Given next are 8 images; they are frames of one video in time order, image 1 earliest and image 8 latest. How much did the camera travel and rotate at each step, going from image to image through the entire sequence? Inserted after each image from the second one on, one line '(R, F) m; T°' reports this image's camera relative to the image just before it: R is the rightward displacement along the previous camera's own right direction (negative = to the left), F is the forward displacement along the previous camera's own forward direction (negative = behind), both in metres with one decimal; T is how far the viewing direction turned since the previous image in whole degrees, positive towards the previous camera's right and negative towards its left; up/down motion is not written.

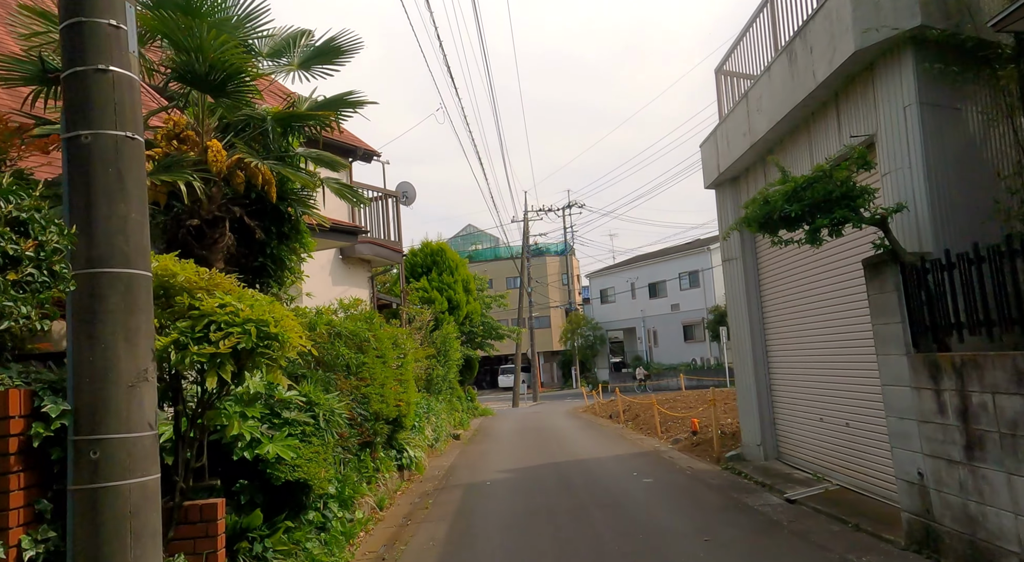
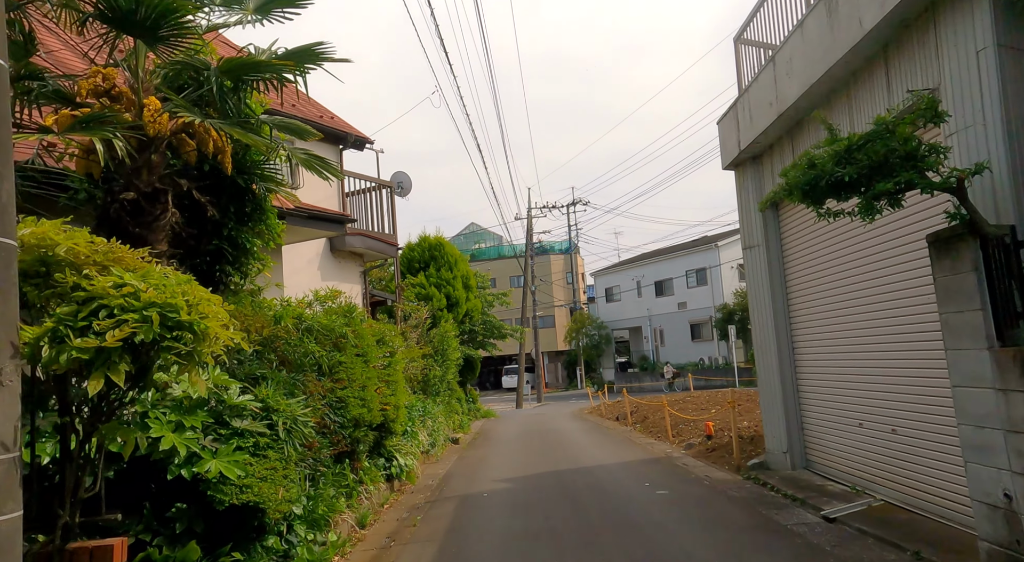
(+0.1, +1.0) m; 0°
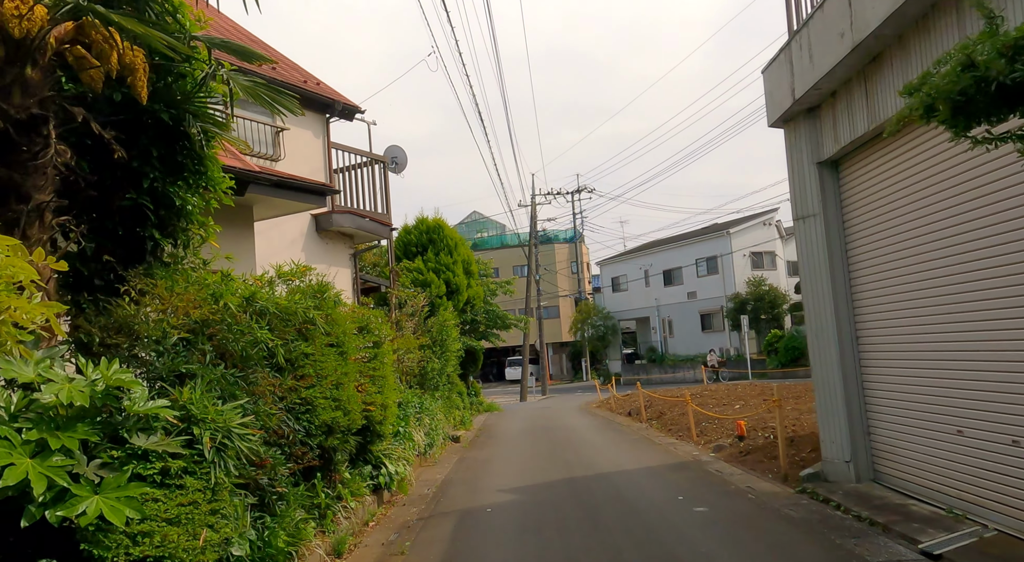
(-0.1, +1.5) m; 0°
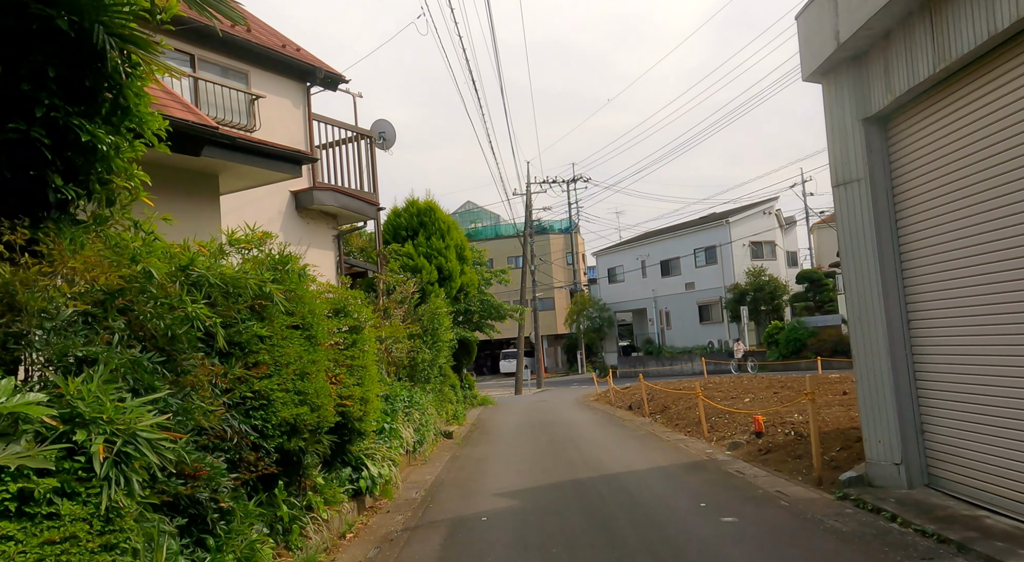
(0.0, +1.0) m; +1°
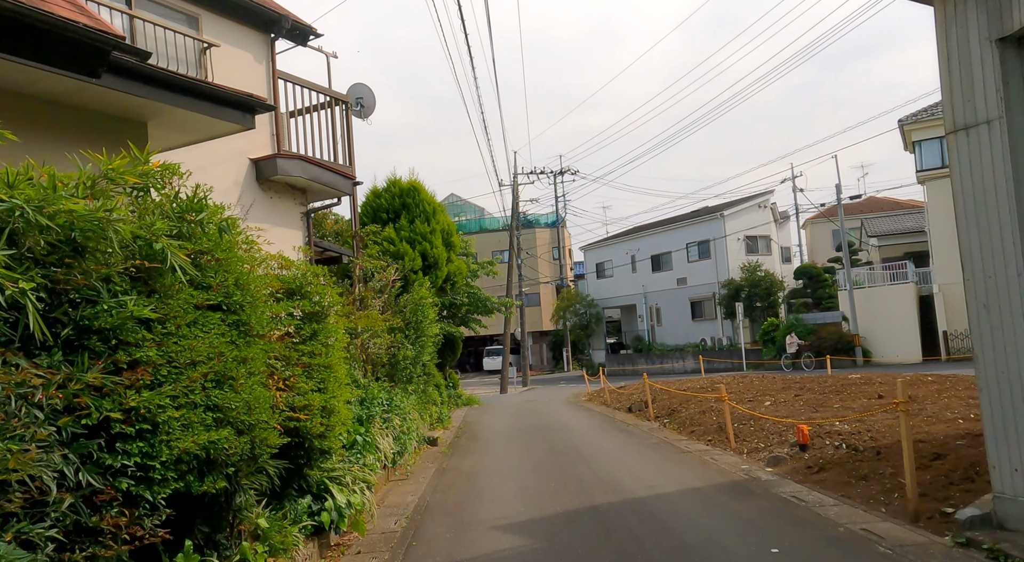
(-0.2, +1.7) m; +1°
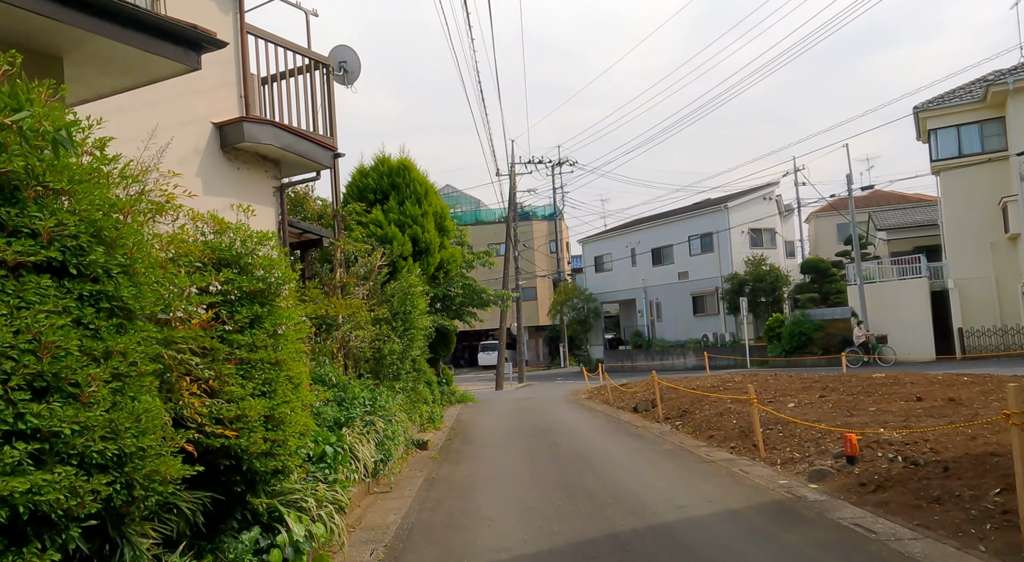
(-0.1, +1.3) m; 0°
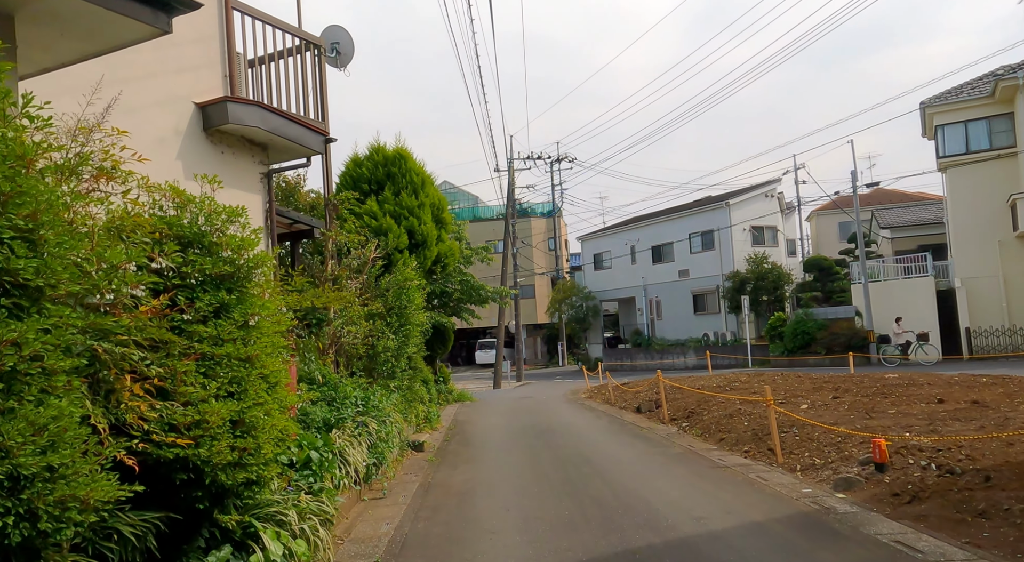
(-0.1, +0.6) m; 0°
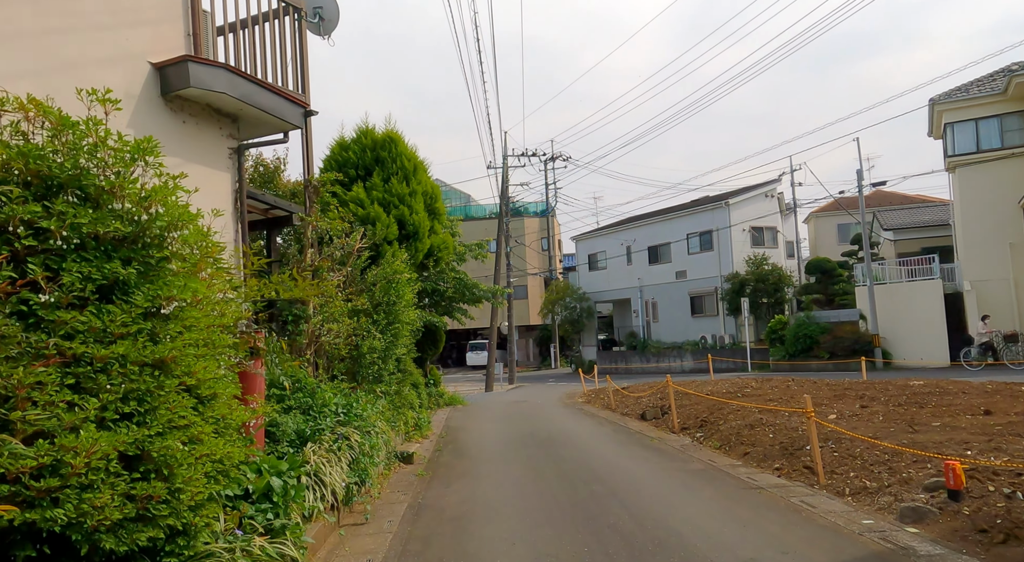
(-0.2, +1.1) m; +1°
